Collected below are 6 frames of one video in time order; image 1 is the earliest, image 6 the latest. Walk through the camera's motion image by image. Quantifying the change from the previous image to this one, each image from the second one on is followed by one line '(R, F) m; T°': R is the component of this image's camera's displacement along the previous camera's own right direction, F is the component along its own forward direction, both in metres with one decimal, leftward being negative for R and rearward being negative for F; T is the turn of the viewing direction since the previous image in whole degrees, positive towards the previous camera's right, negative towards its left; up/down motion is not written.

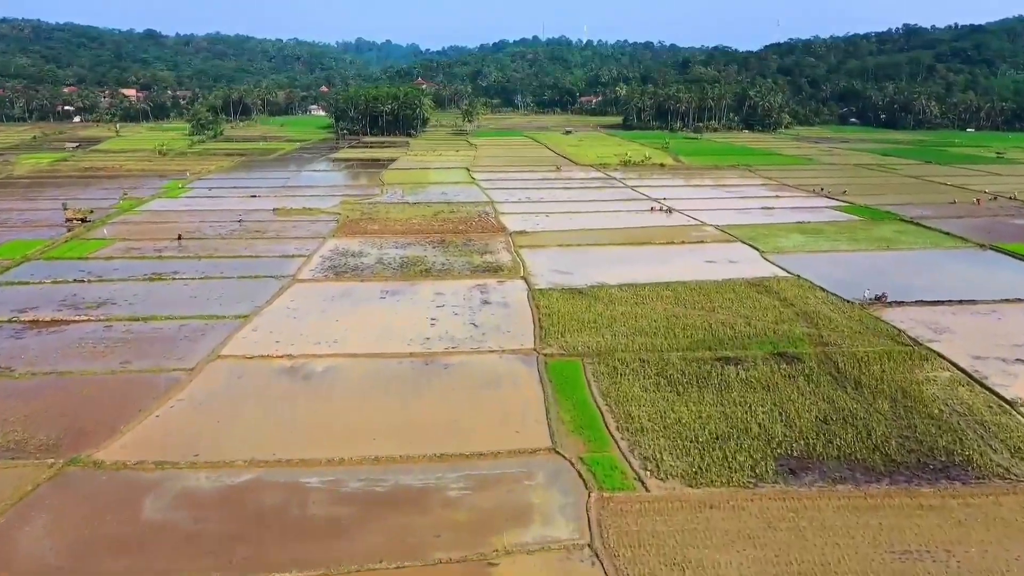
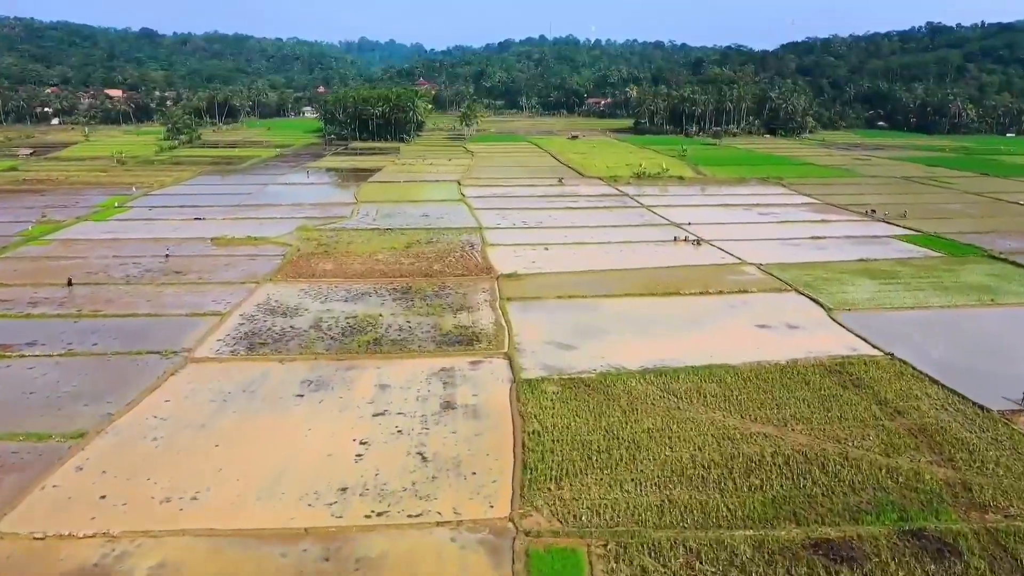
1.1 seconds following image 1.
(+0.6, +6.6) m; -1°
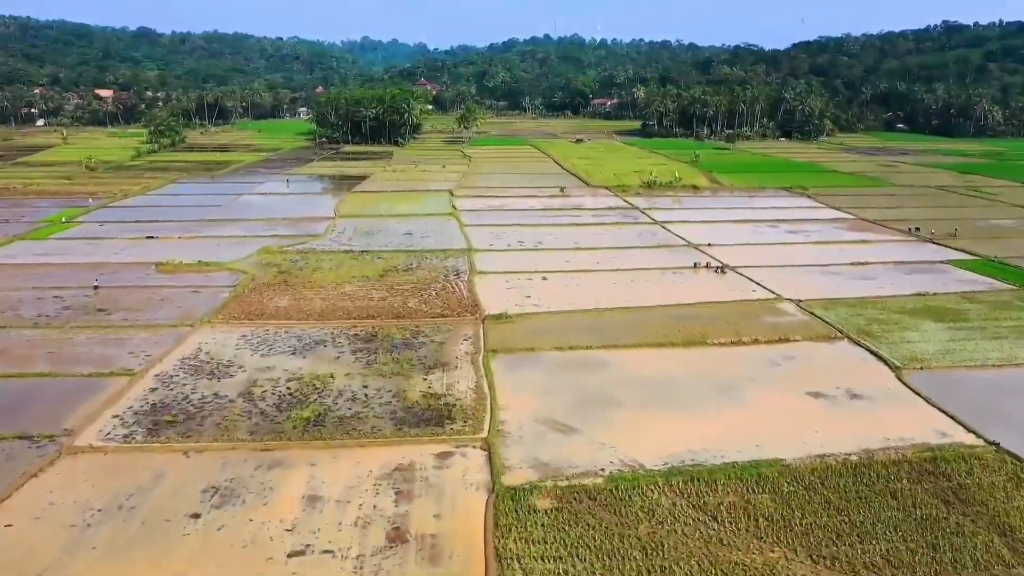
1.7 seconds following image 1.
(+0.4, +4.1) m; 0°
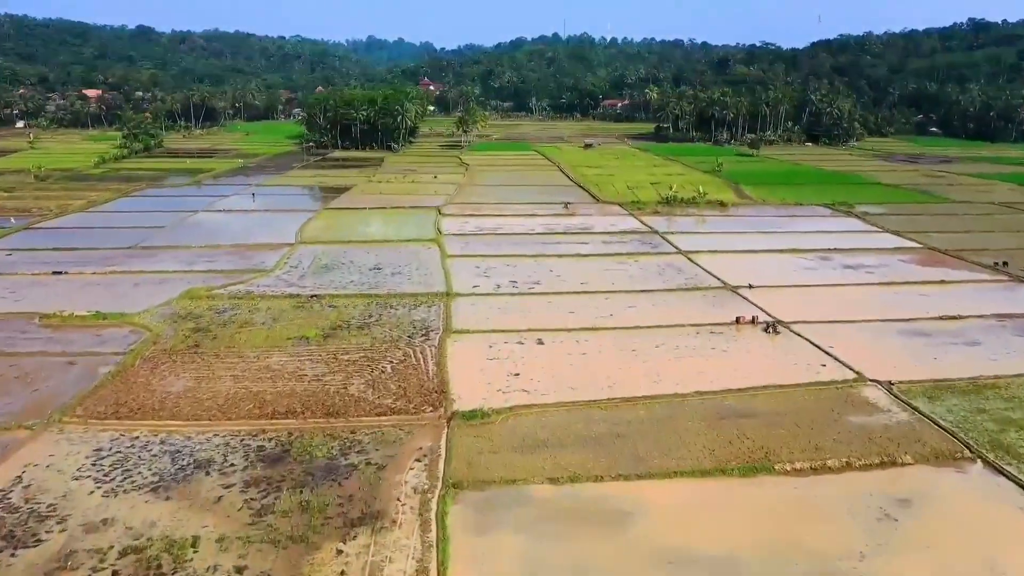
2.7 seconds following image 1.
(+0.5, +5.8) m; -1°
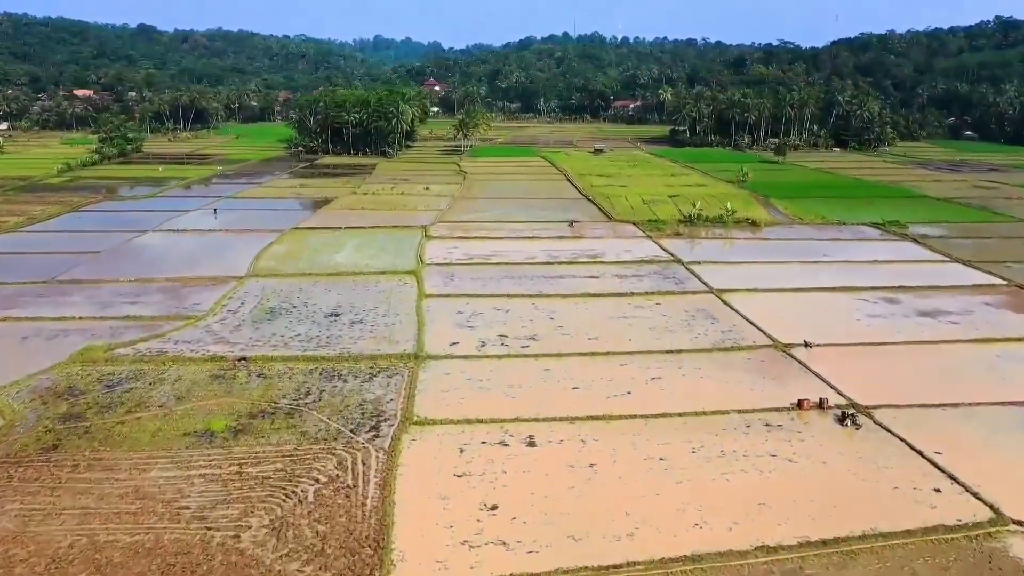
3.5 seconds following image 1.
(+0.5, +5.0) m; -1°
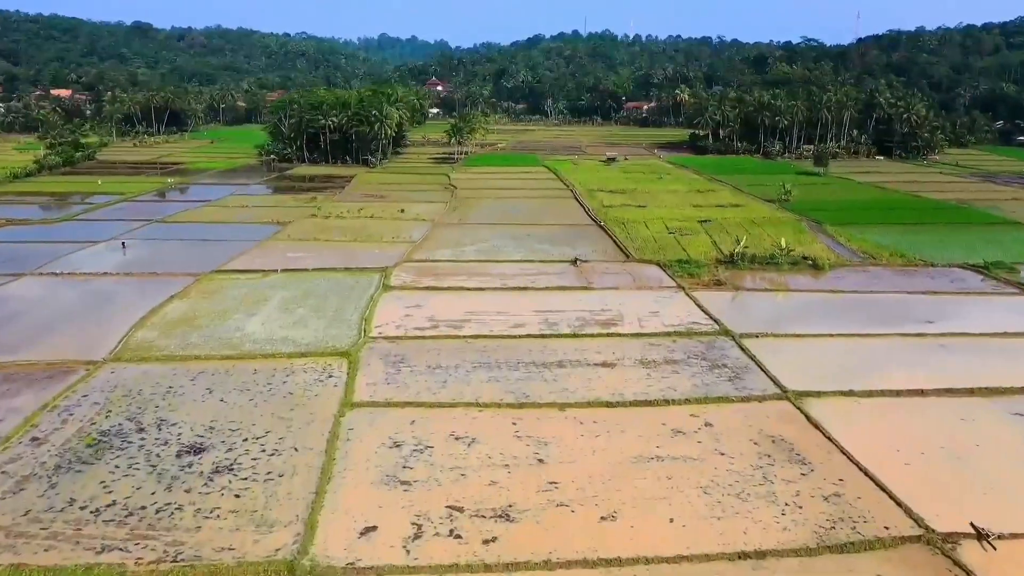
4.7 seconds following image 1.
(+0.7, +7.6) m; -1°
